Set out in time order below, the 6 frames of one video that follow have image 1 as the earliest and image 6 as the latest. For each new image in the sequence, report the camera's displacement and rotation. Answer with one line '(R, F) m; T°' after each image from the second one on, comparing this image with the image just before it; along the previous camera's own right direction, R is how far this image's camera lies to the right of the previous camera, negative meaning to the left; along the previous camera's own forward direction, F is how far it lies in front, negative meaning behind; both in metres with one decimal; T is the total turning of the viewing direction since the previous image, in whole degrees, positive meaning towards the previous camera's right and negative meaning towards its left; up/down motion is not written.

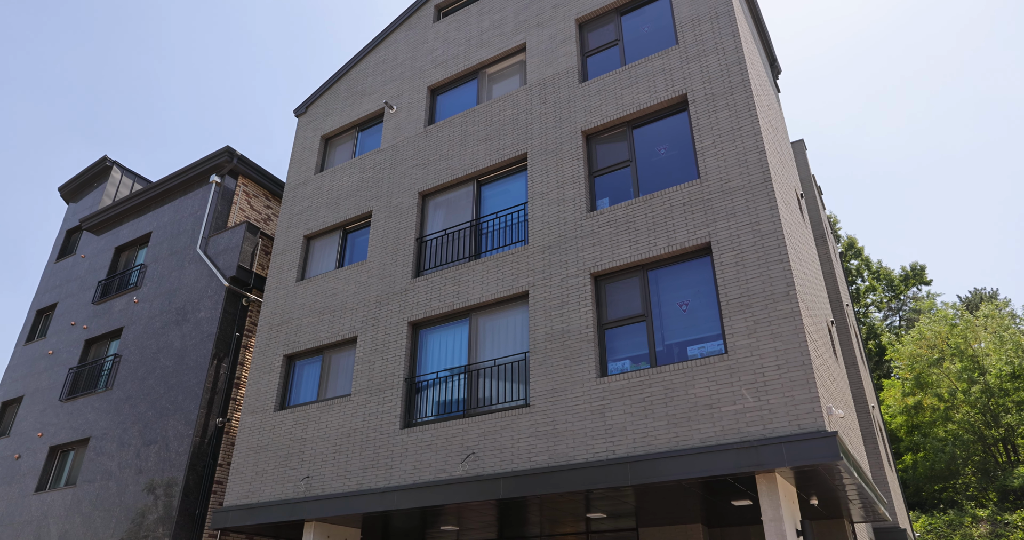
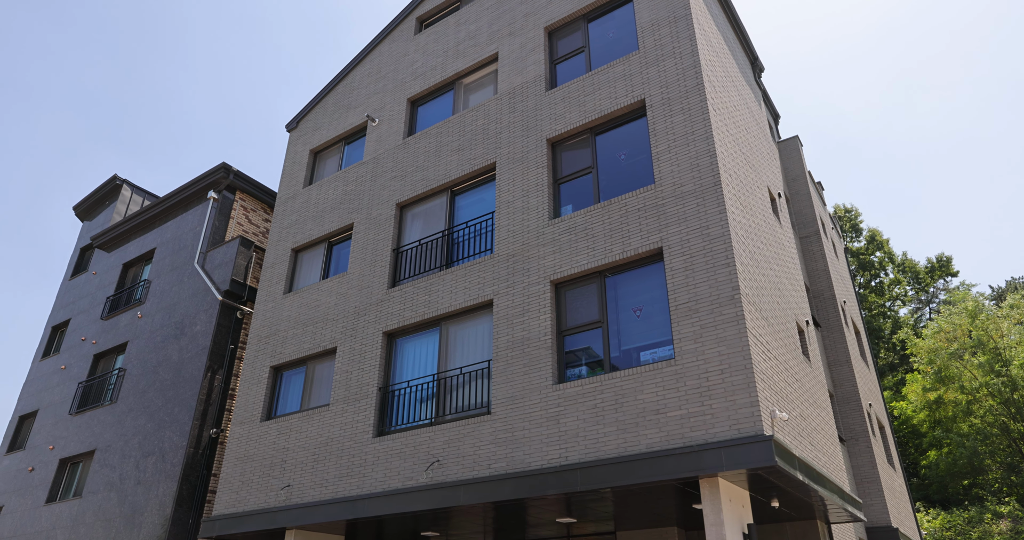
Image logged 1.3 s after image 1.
(+1.2, -0.1) m; -3°
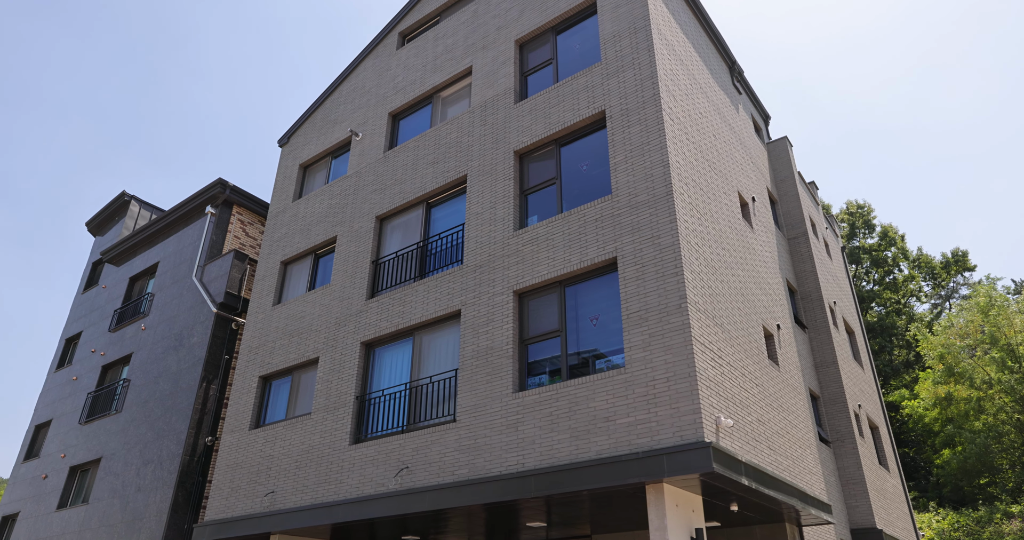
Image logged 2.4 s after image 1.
(+1.0, -0.3) m; -2°
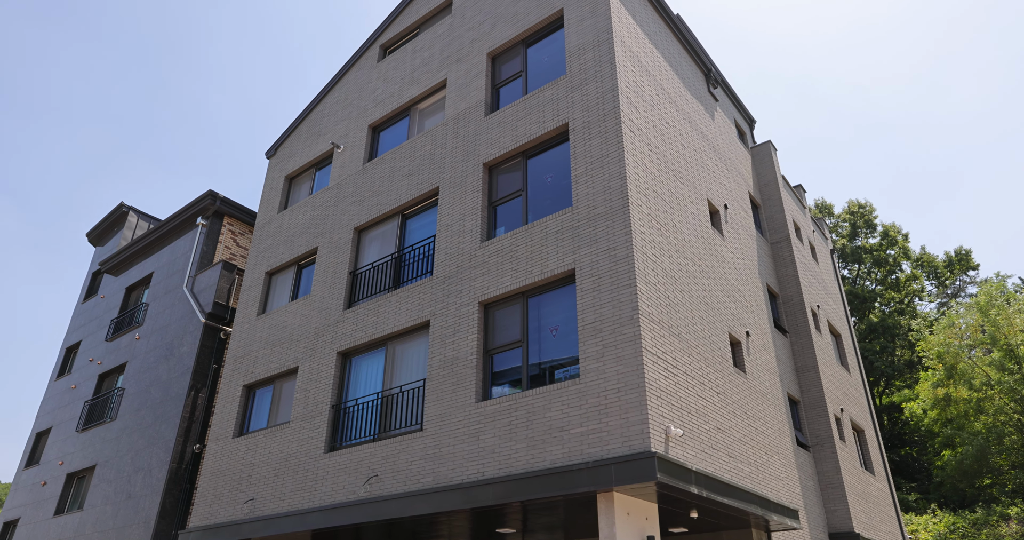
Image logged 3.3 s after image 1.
(+0.8, -0.2) m; -1°
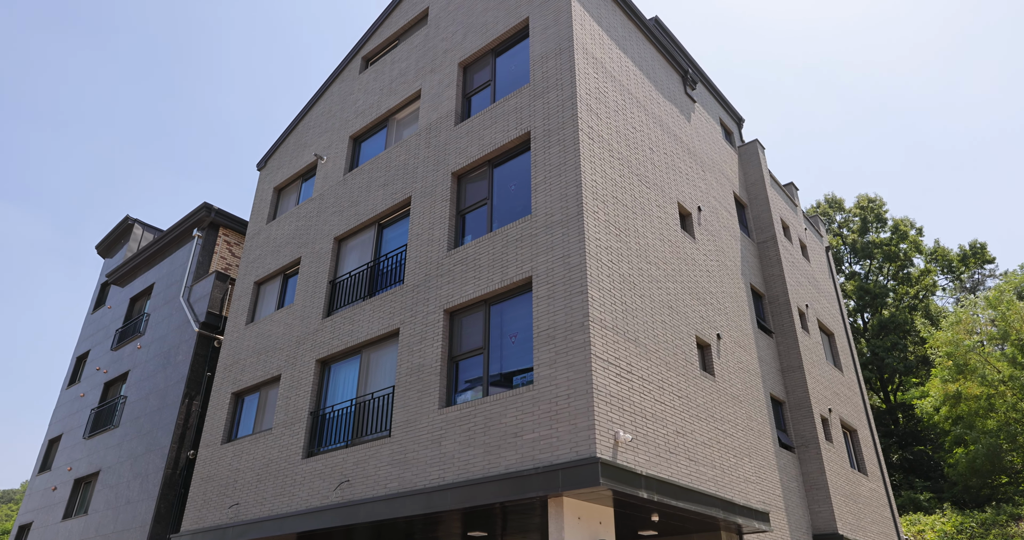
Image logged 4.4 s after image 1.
(+1.0, -0.2) m; -2°
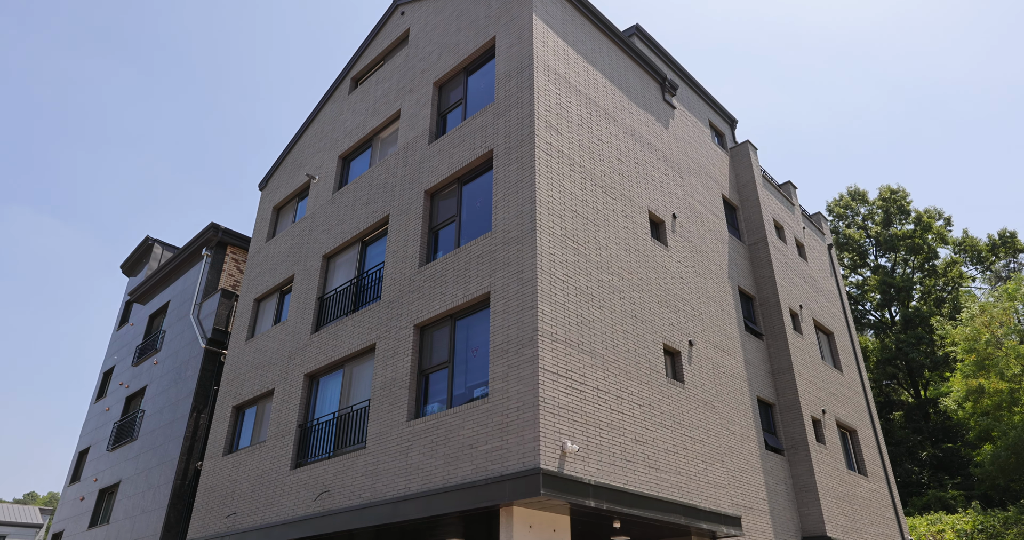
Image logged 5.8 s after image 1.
(+1.3, -0.3) m; -3°
